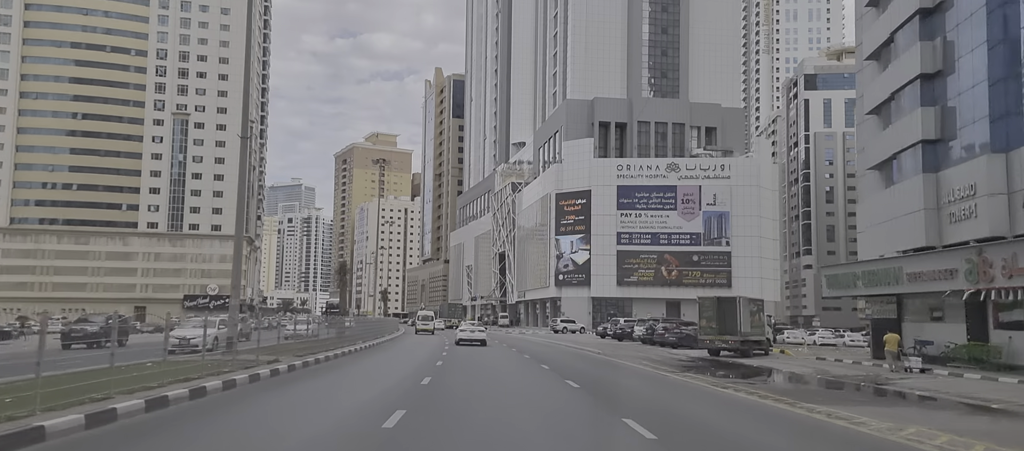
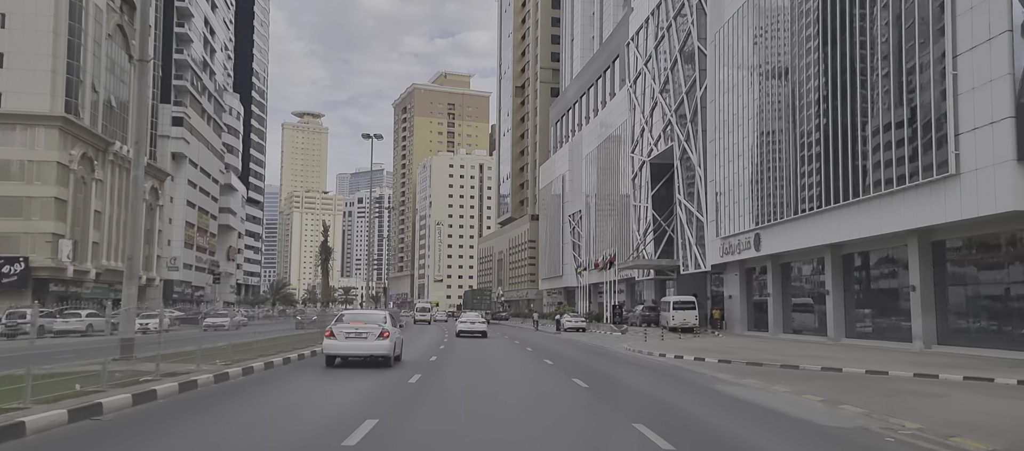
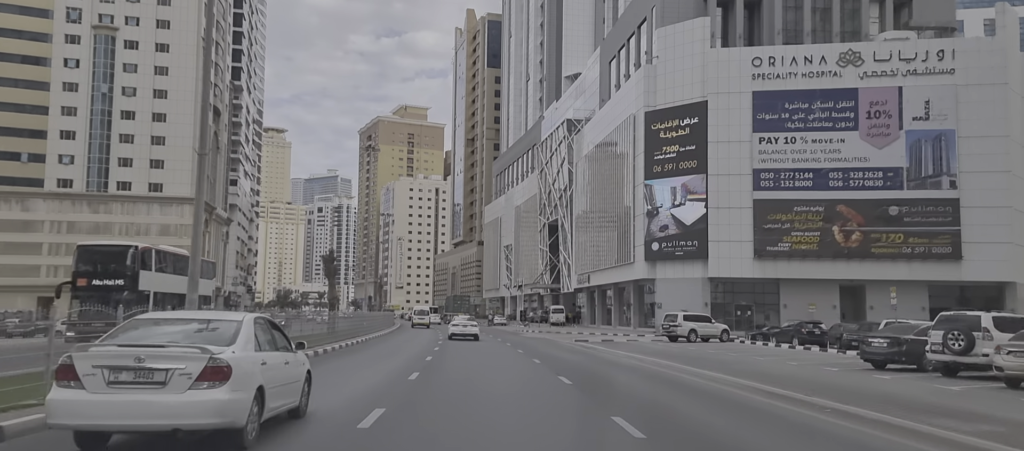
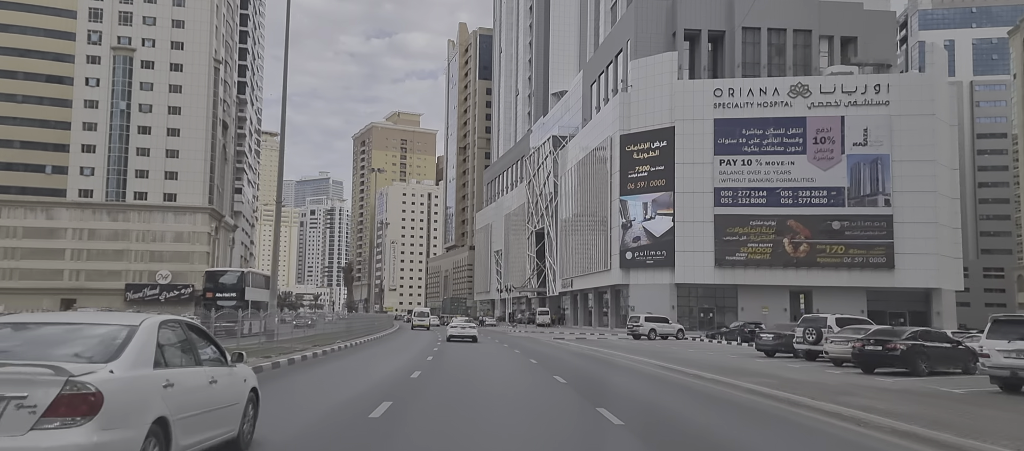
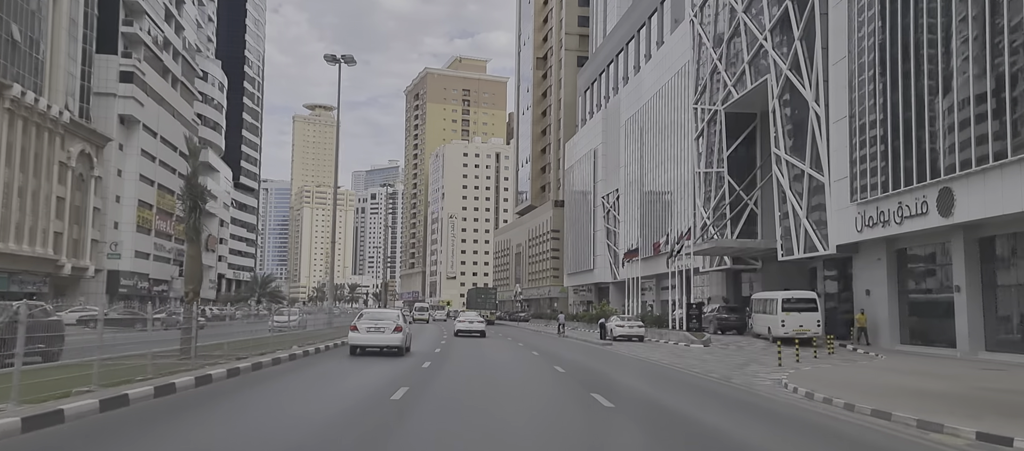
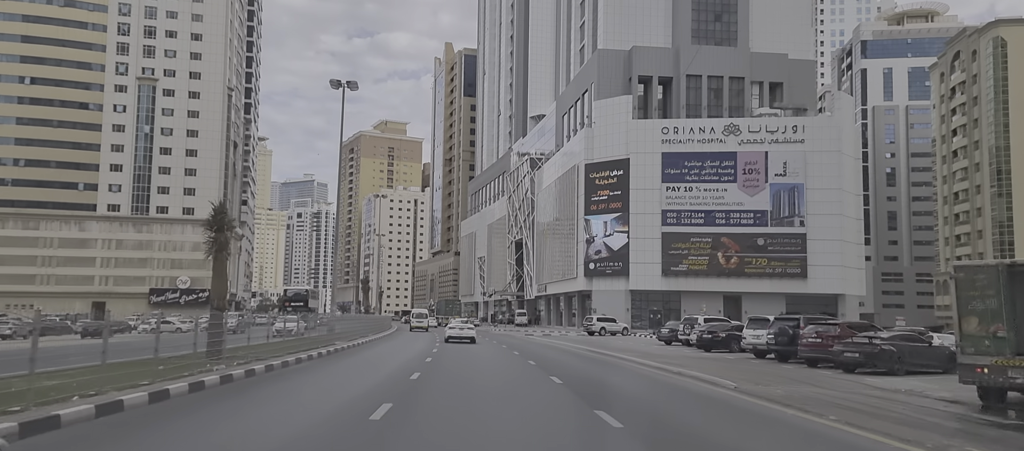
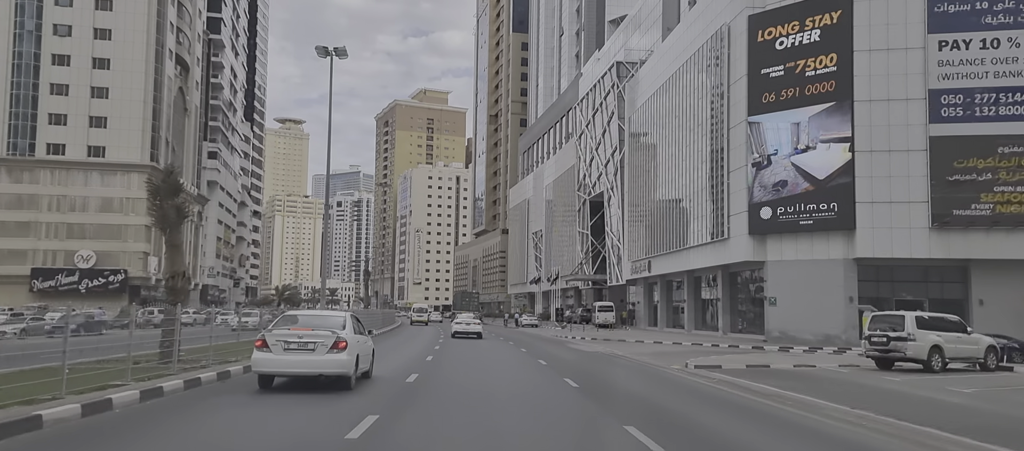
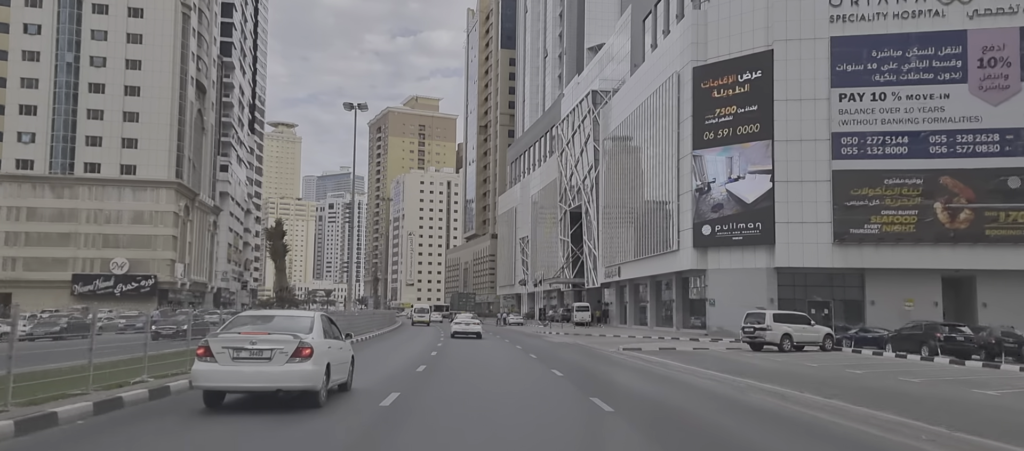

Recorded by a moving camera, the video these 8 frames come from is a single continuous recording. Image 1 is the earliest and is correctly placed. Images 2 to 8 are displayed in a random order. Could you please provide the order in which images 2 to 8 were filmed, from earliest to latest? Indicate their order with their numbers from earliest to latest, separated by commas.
6, 4, 3, 8, 7, 2, 5
